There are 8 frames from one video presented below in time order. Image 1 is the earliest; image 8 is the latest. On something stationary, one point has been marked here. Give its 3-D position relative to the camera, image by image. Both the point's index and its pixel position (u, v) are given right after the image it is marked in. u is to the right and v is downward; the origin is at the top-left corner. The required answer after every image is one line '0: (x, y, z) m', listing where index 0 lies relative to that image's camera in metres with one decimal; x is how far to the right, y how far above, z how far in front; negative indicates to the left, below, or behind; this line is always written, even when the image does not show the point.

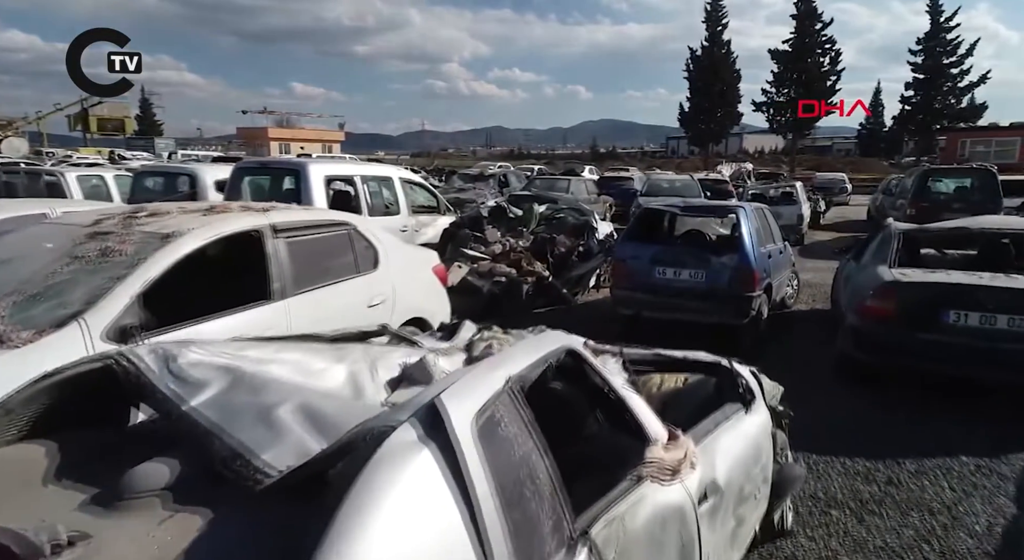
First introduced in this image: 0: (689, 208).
0: (+1.9, +0.8, +6.8) m
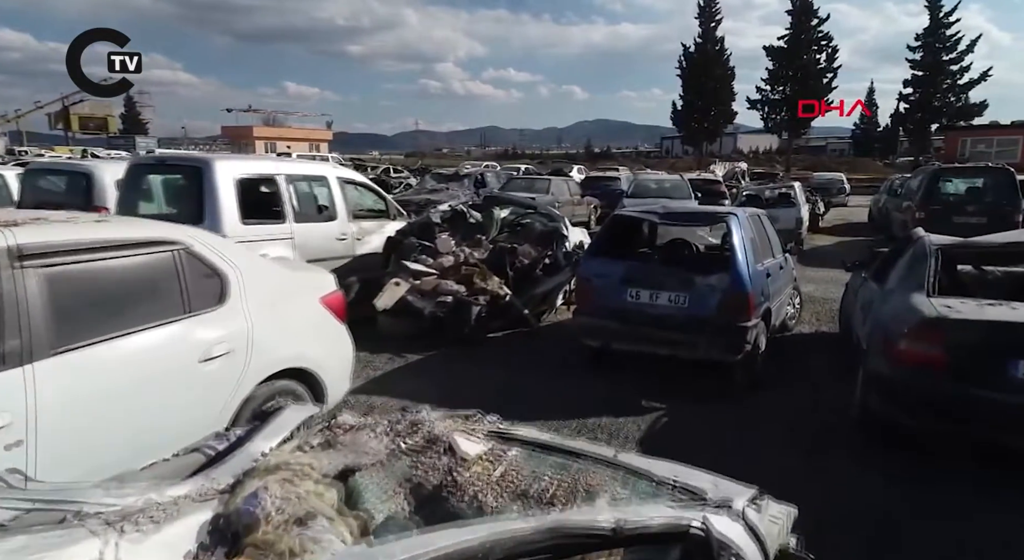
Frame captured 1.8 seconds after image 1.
0: (+1.4, +0.6, +5.6) m
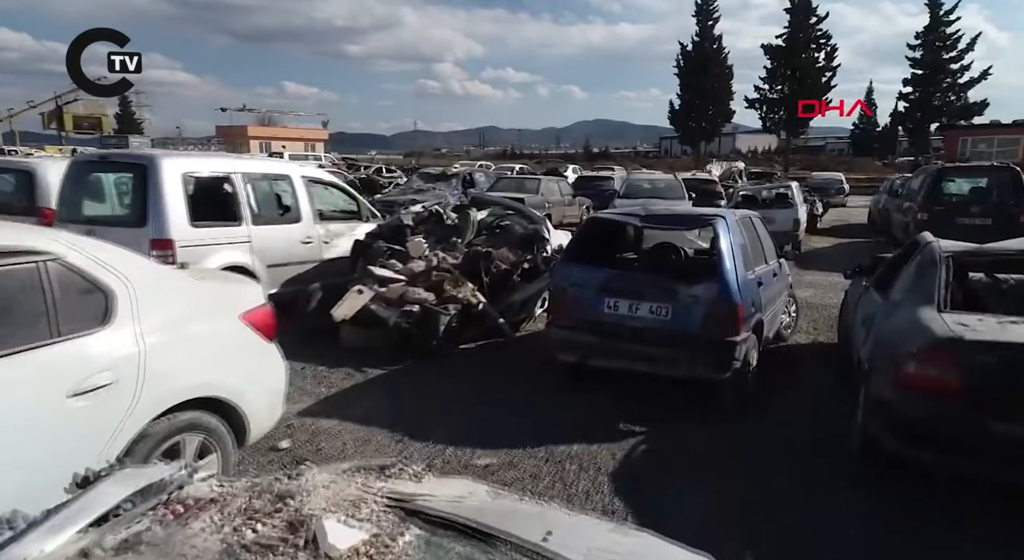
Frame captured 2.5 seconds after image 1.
0: (+1.1, +0.5, +5.1) m
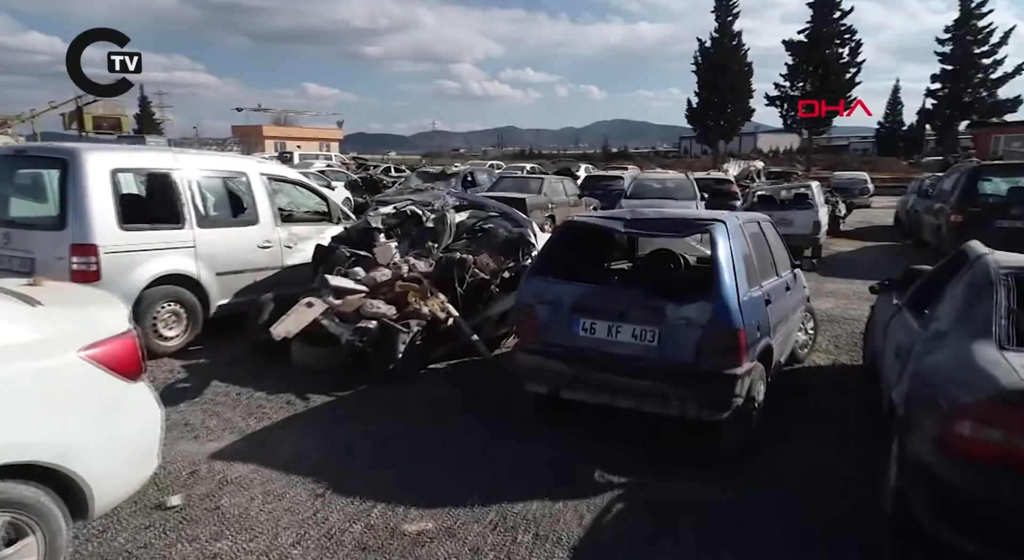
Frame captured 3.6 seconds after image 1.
0: (+0.9, +0.4, +4.3) m
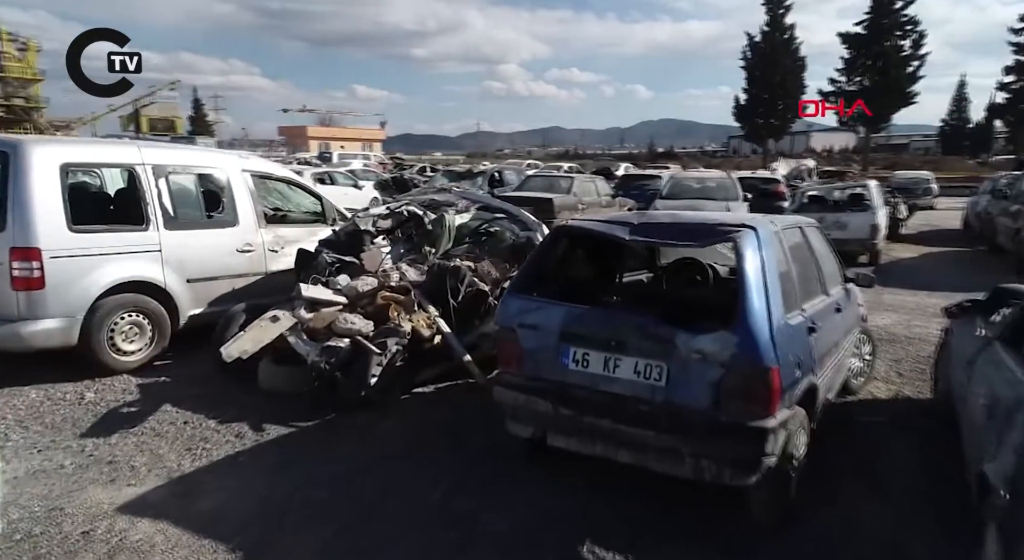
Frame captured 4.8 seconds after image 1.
0: (+0.7, +0.3, +3.4) m
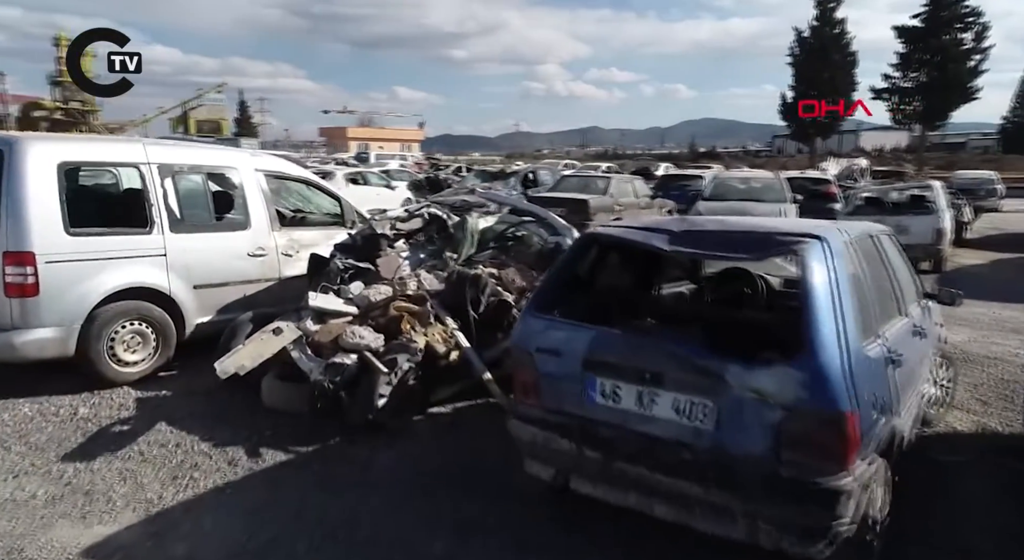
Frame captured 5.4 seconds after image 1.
0: (+0.8, +0.2, +2.9) m
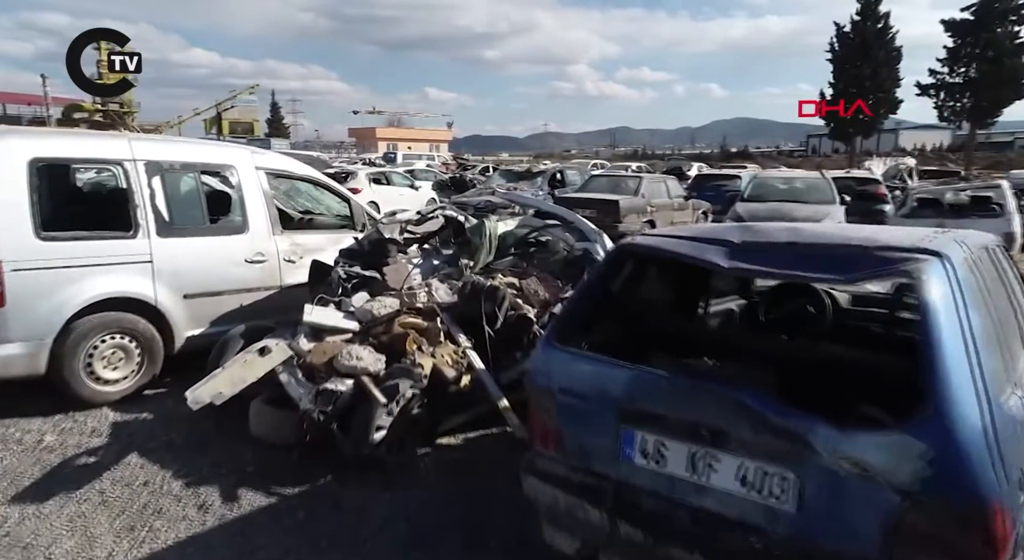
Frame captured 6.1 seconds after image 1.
0: (+0.9, +0.1, +2.3) m
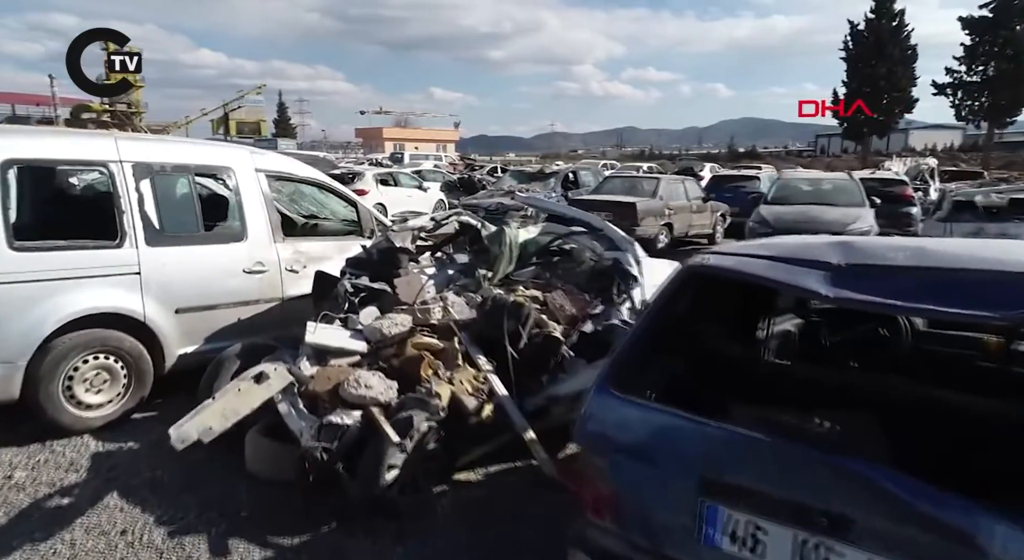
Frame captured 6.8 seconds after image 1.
0: (+1.0, 0.0, +1.8) m
